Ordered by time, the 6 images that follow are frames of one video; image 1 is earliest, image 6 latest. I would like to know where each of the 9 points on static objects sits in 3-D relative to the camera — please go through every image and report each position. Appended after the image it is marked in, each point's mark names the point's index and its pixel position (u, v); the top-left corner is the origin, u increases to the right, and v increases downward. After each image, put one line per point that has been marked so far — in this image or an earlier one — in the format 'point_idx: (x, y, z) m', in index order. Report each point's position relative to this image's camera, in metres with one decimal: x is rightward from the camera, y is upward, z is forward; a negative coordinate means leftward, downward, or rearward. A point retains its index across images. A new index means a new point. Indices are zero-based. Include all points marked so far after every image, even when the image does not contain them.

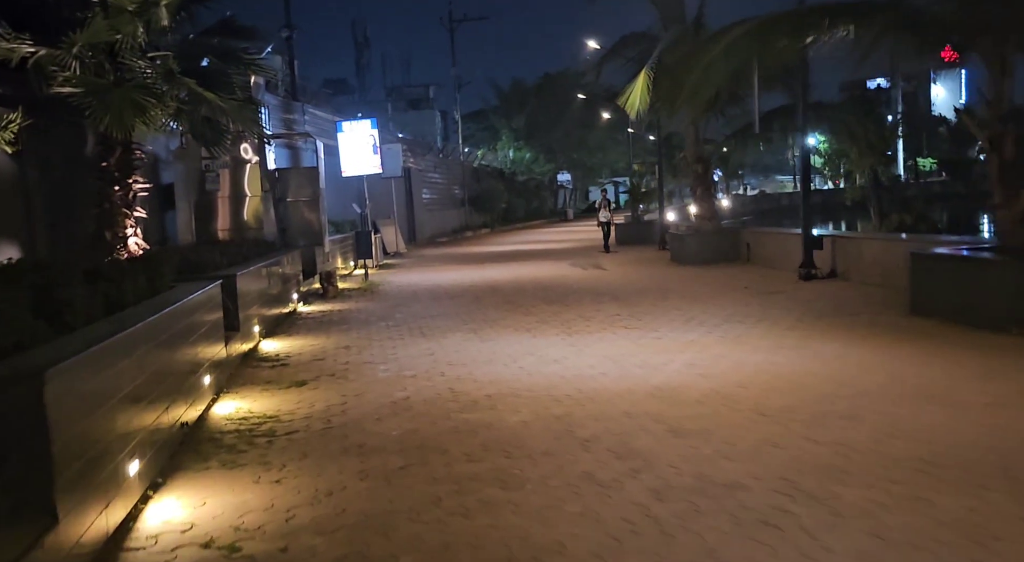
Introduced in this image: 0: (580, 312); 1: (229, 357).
0: (+0.9, -0.4, +13.3) m
1: (-2.7, -0.7, +9.7) m
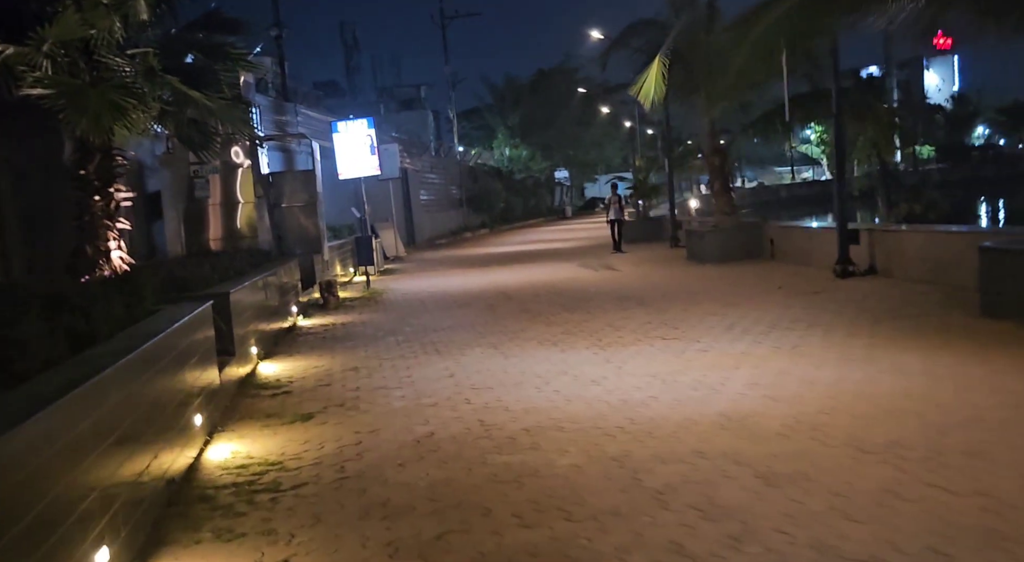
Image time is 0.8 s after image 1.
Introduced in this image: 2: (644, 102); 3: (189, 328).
0: (+1.1, -0.5, +12.2) m
1: (-2.4, -0.9, +8.5) m
2: (+2.3, +3.1, +17.9) m
3: (-2.4, -0.4, +7.4) m
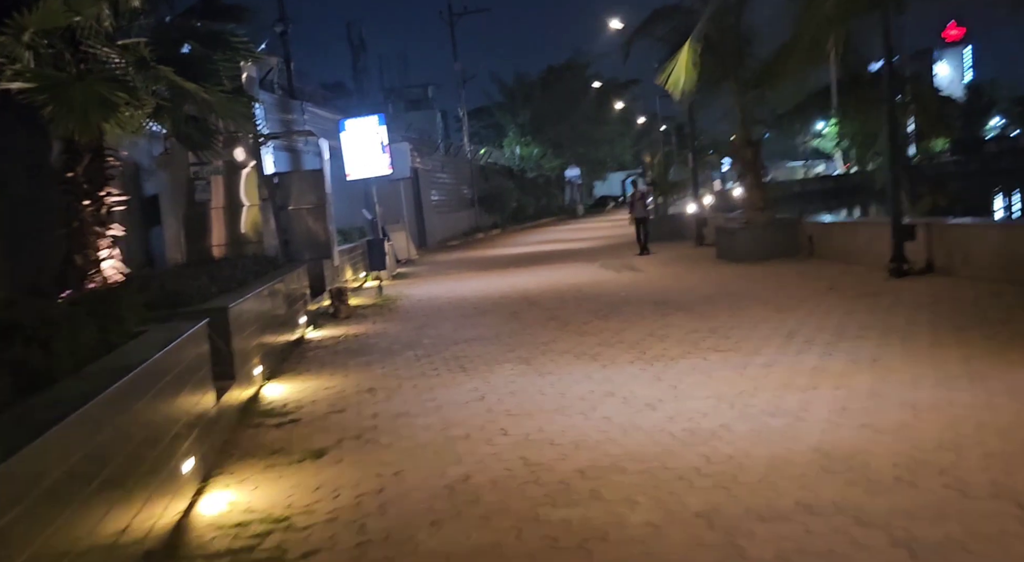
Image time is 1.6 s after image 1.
0: (+1.5, -0.5, +11.1) m
1: (-2.1, -1.0, +7.4) m
2: (+2.7, +3.1, +16.7) m
3: (-2.1, -0.5, +6.3) m
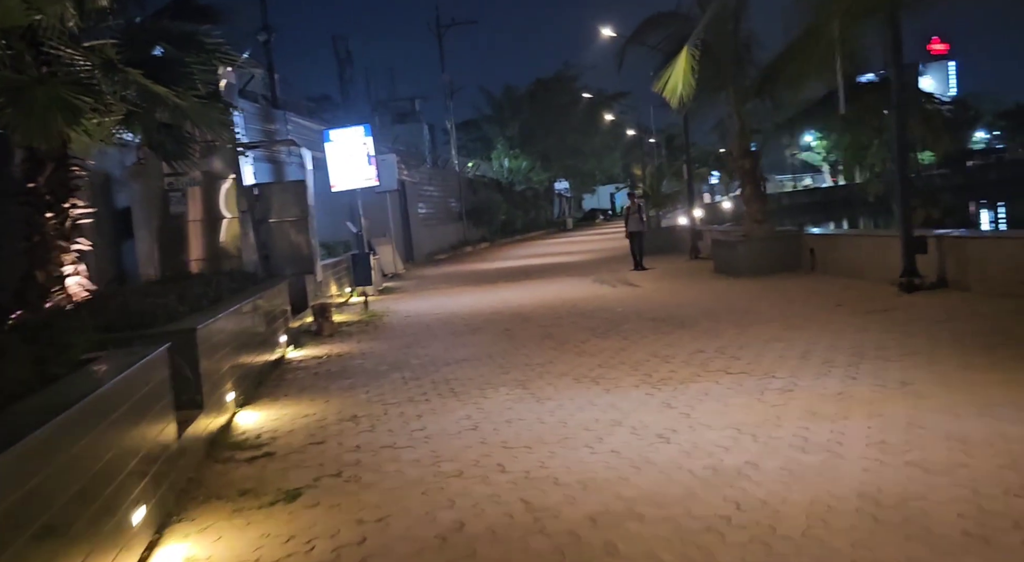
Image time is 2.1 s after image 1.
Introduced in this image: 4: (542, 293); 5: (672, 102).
0: (+1.4, -0.7, +10.4) m
1: (-2.1, -1.1, +6.7) m
2: (+2.5, +2.9, +16.1) m
3: (-2.1, -0.6, +5.5) m
4: (+0.6, -0.2, +19.3) m
5: (+2.5, +2.8, +16.1) m
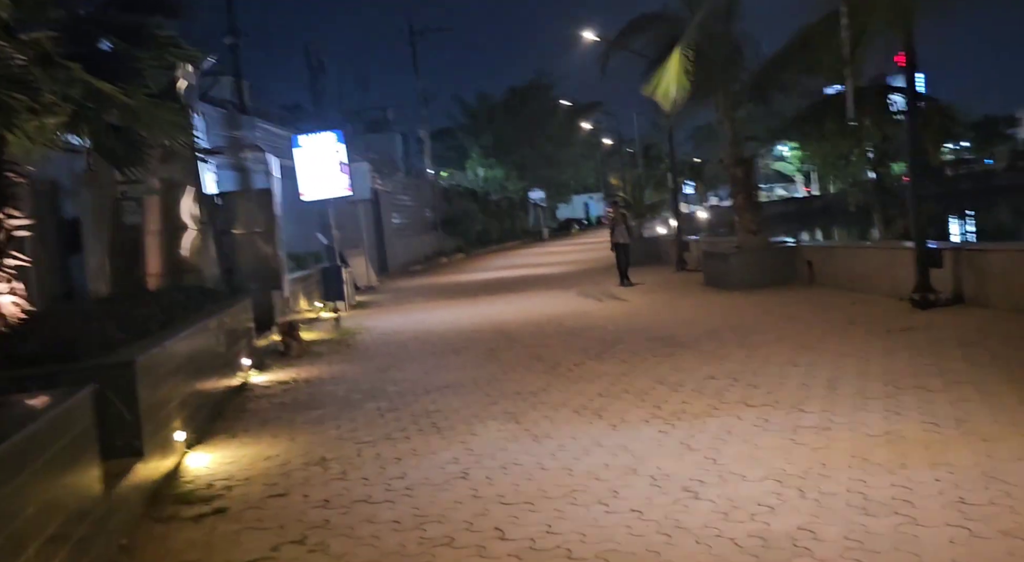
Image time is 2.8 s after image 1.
0: (+1.3, -0.9, +9.3) m
1: (-2.1, -1.3, +5.6) m
2: (+2.3, +2.7, +15.1) m
3: (-2.1, -0.7, +4.4) m
4: (+0.2, -0.5, +18.2) m
5: (+2.3, +2.6, +15.1) m
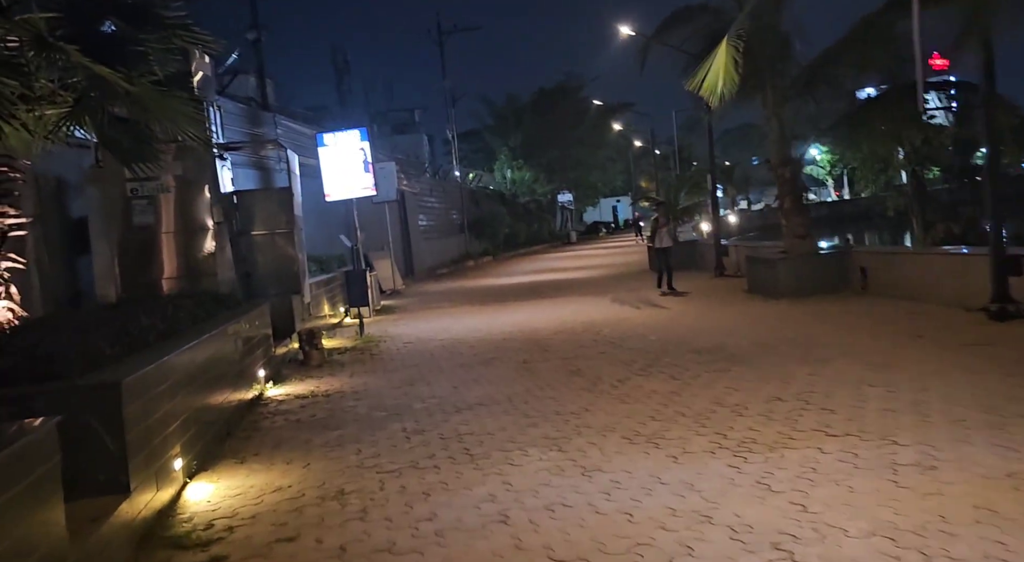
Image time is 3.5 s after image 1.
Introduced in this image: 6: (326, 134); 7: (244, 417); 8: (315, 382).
0: (+1.6, -0.9, +8.4) m
1: (-1.9, -1.3, +4.7) m
2: (+2.7, +2.6, +14.2) m
3: (-1.8, -0.7, +3.5) m
4: (+0.8, -0.6, +17.3) m
5: (+2.8, +2.5, +14.2) m
6: (-3.7, +2.9, +20.1) m
7: (-2.5, -1.3, +9.5) m
8: (-2.2, -1.1, +11.5) m
